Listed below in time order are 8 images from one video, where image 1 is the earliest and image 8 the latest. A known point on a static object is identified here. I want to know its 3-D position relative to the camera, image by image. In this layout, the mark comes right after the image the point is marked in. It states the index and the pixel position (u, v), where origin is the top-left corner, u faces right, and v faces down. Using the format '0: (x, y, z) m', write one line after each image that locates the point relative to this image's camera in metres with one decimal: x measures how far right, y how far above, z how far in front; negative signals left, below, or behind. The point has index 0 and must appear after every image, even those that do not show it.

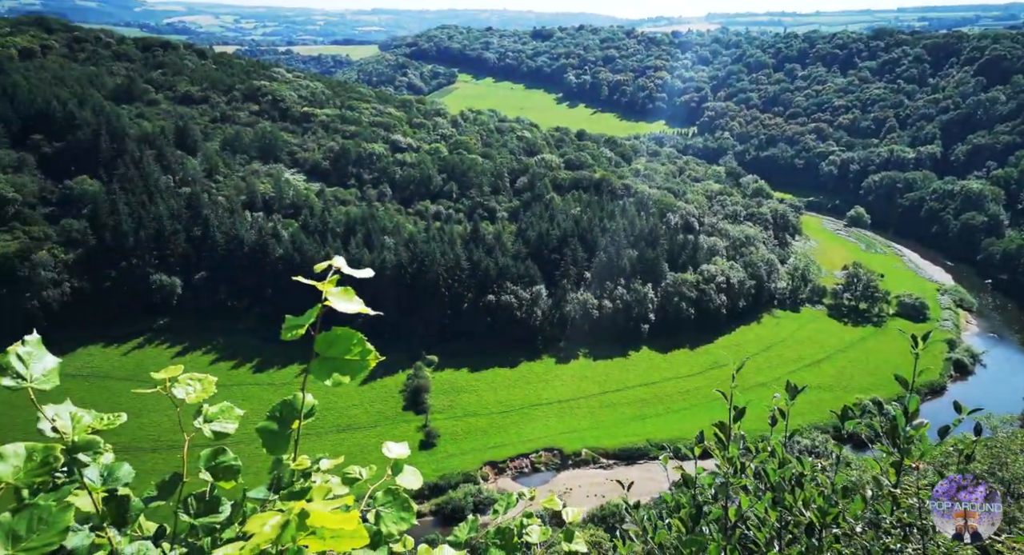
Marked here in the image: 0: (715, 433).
0: (+2.0, -1.5, +8.4) m
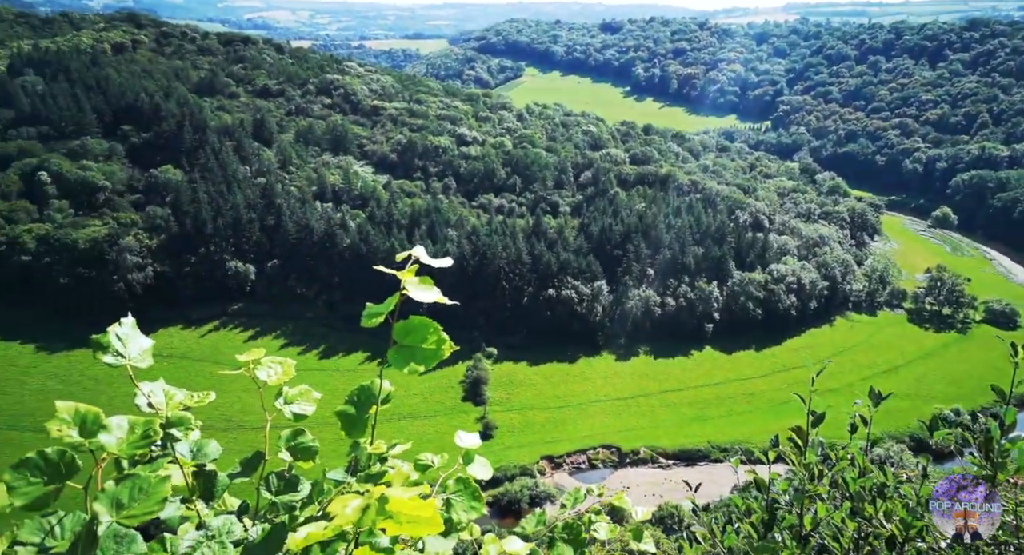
0: (+2.6, -1.5, +8.1) m
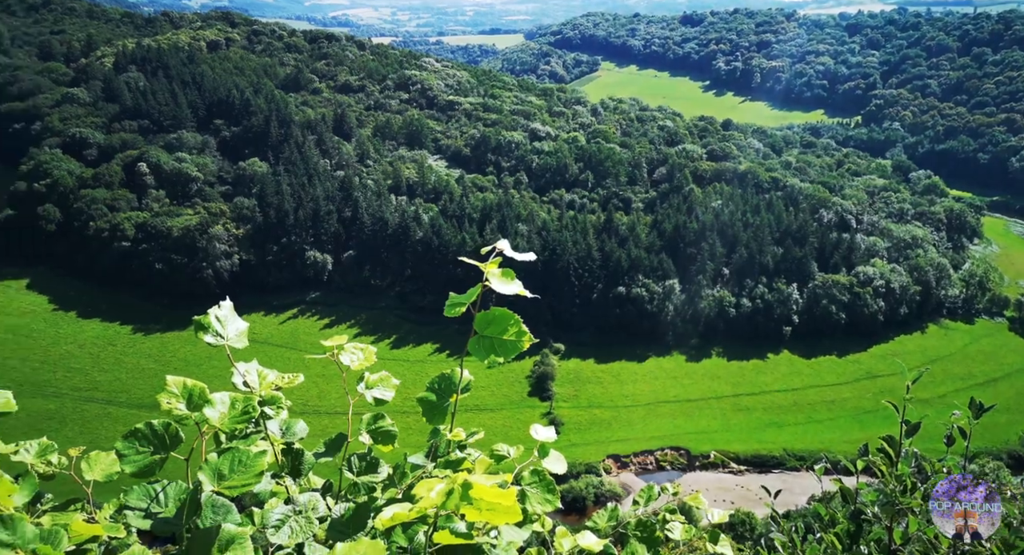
0: (+3.2, -1.5, +7.8) m
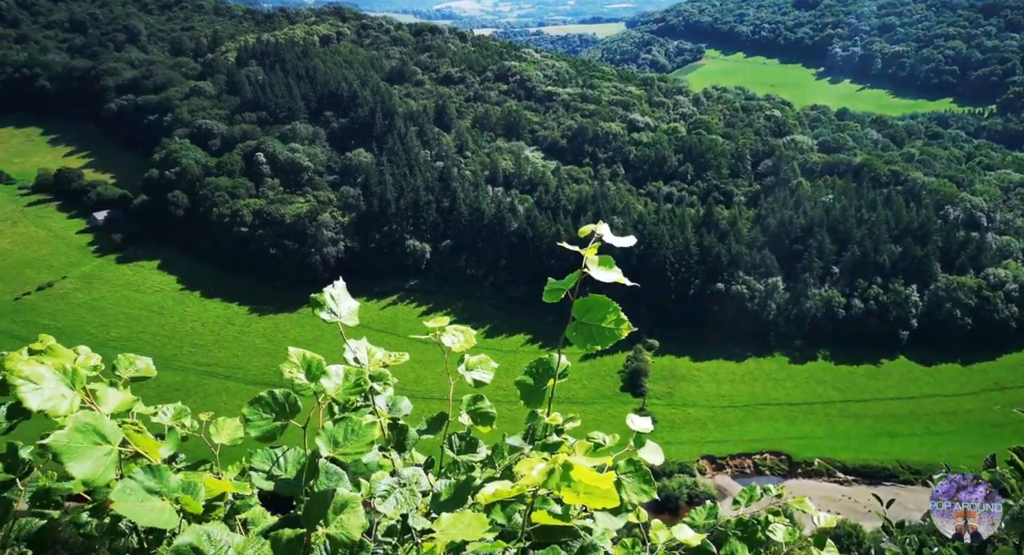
0: (+3.8, -1.6, +7.3) m
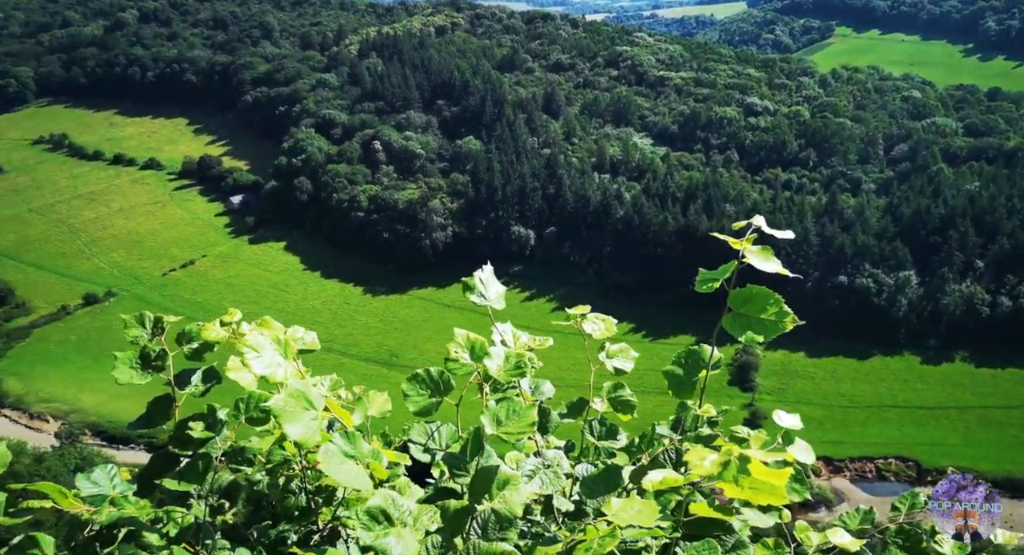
0: (+4.3, -1.6, +6.6) m
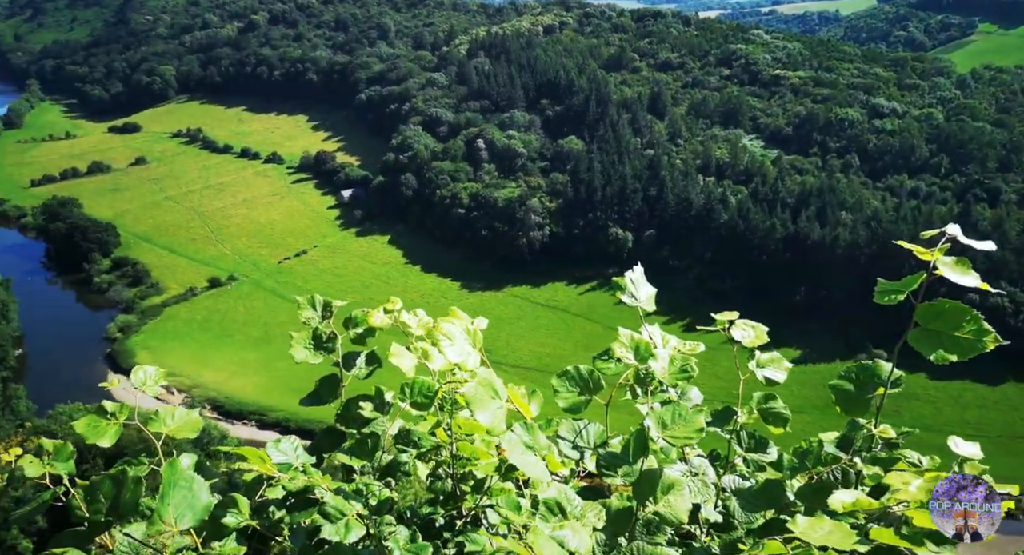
0: (+4.4, -1.8, +5.7) m
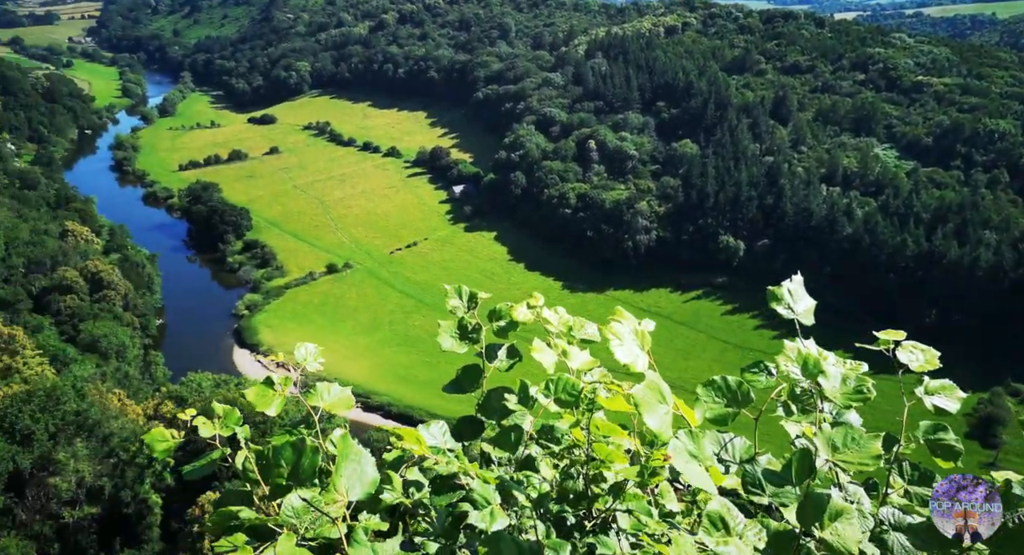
0: (+4.4, -2.1, +4.8) m
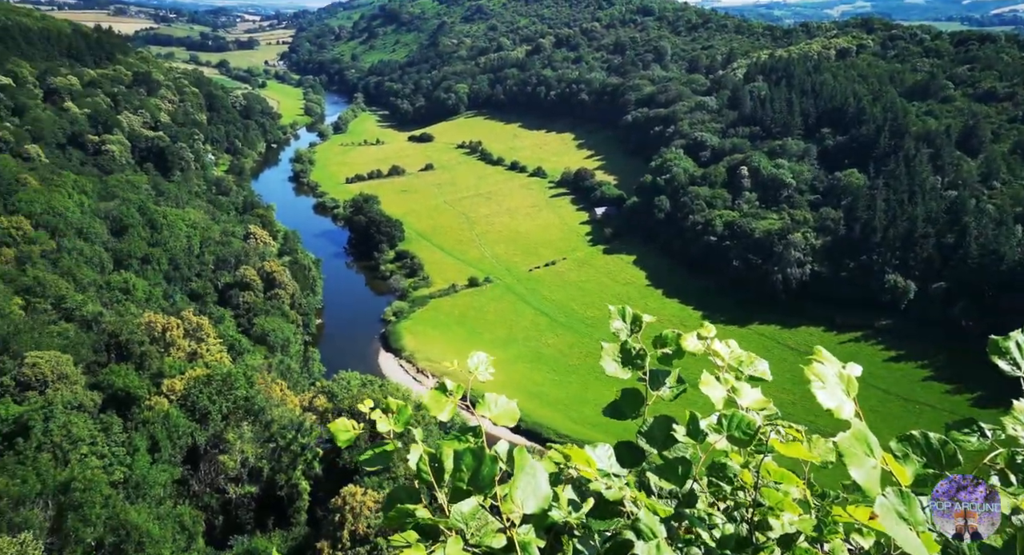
0: (+4.4, -2.4, +3.6) m
